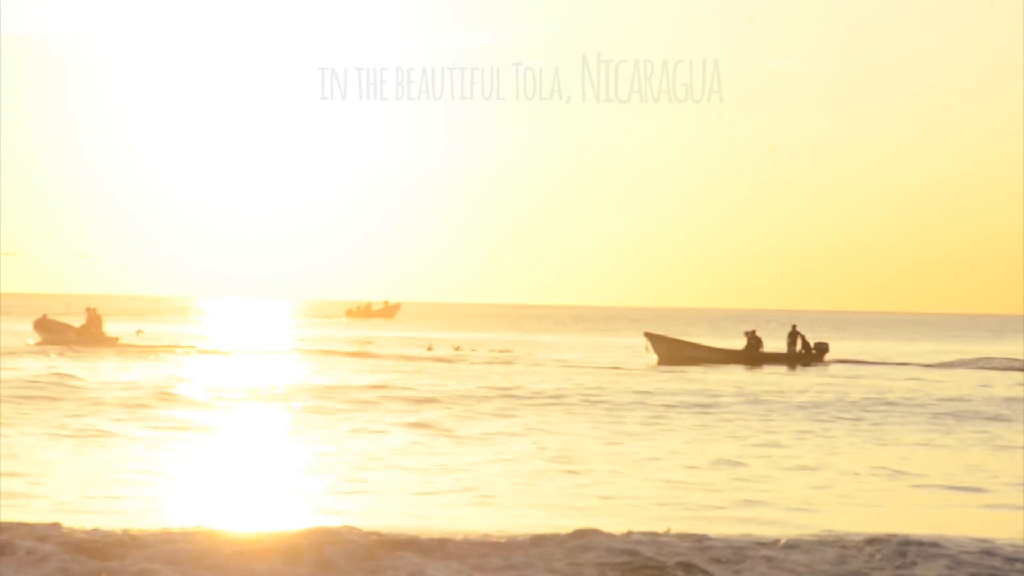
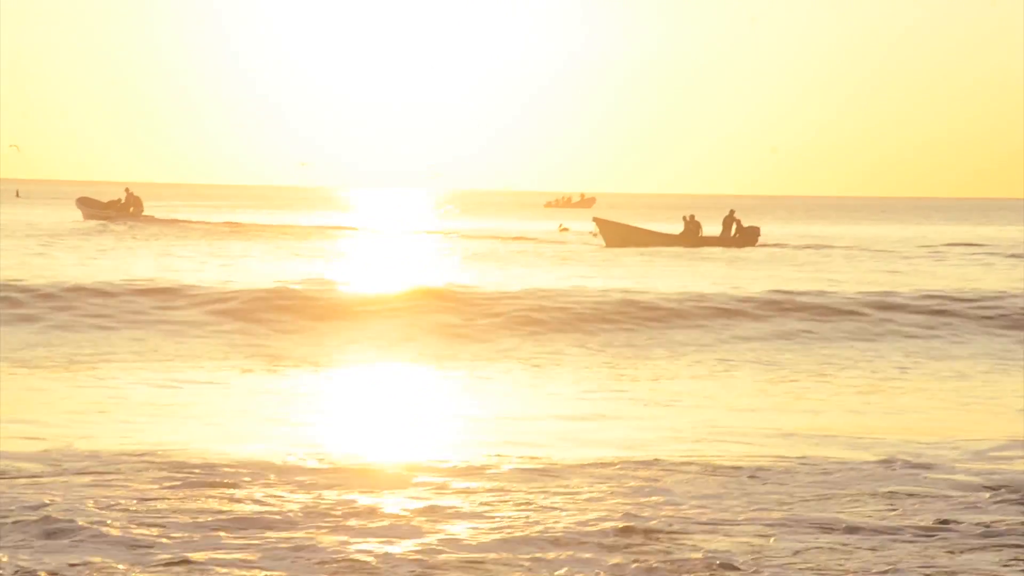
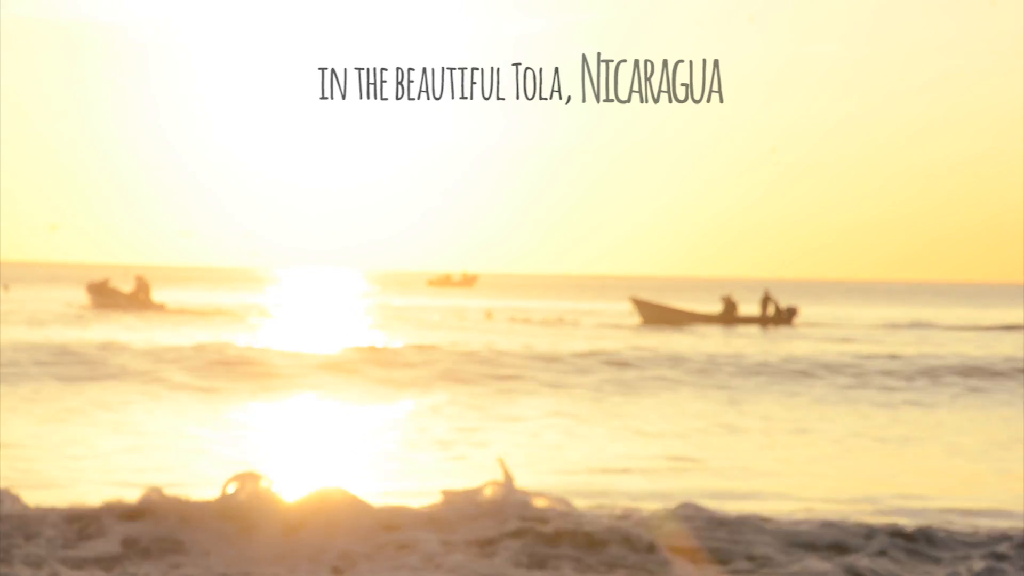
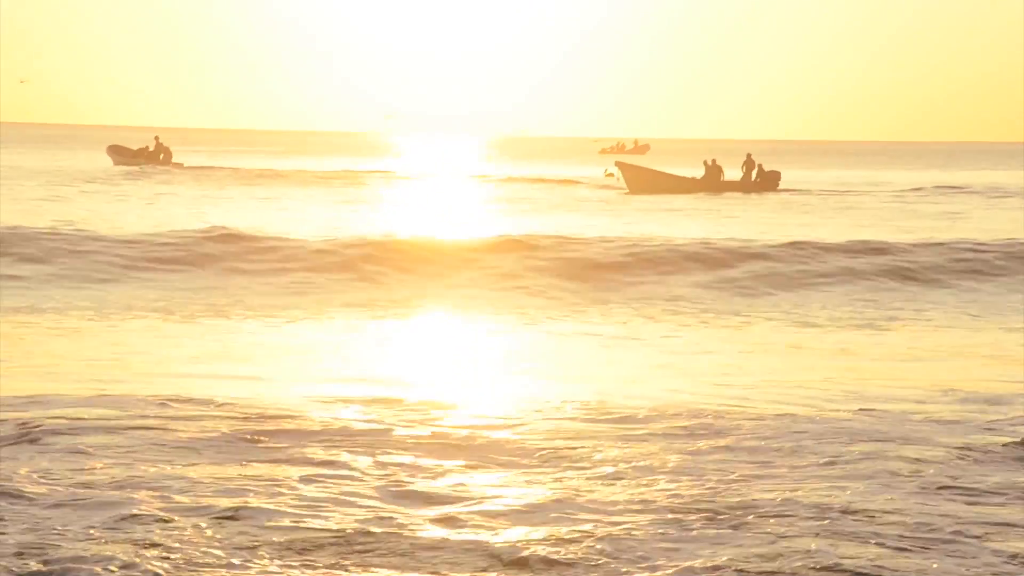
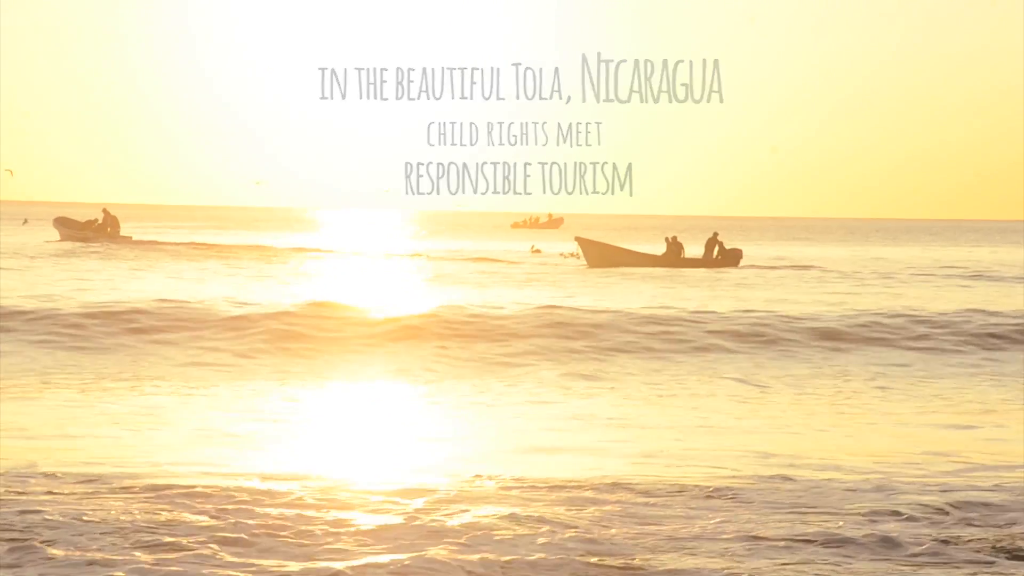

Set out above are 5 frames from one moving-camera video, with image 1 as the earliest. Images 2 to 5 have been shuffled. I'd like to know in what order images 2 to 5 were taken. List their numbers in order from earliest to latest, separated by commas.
3, 5, 2, 4
